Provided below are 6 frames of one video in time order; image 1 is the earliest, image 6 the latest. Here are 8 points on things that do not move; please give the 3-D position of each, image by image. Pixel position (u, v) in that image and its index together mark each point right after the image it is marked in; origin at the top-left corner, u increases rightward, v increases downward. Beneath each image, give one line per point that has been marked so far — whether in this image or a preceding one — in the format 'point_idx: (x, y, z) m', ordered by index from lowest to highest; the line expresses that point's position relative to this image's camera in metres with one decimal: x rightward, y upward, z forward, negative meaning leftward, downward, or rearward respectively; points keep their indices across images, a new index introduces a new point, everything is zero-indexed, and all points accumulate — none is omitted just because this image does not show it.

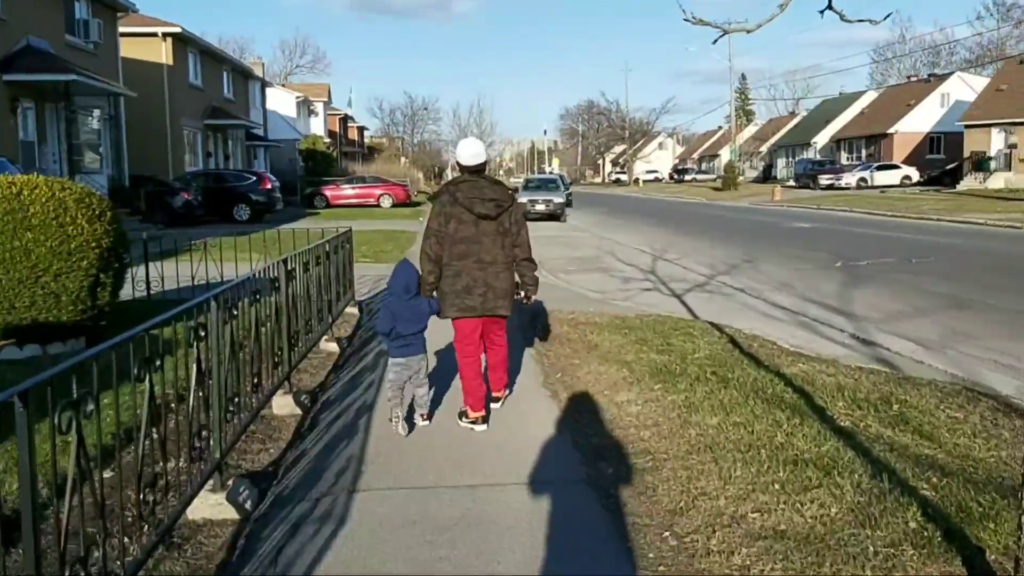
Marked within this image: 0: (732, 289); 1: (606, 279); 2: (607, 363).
0: (+3.4, 0.0, +14.2) m
1: (+1.6, +0.2, +15.7) m
2: (+0.8, -0.6, +7.7) m
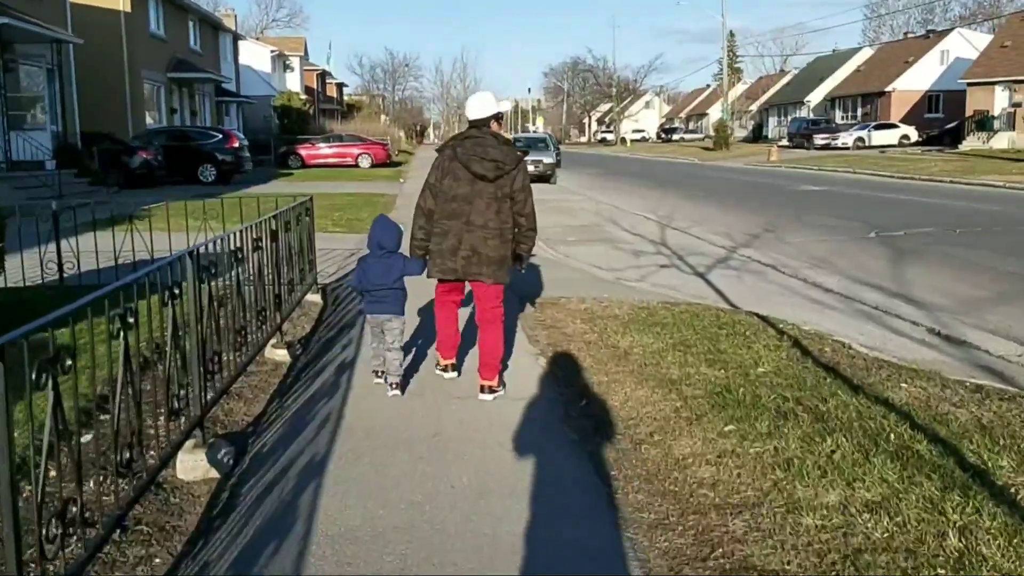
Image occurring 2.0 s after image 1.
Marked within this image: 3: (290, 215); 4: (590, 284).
0: (+3.3, +0.3, +12.3) m
1: (+1.5, +0.6, +13.7) m
2: (+0.8, -0.6, +5.7) m
3: (-2.0, +0.6, +8.0) m
4: (+0.9, +0.1, +10.4) m
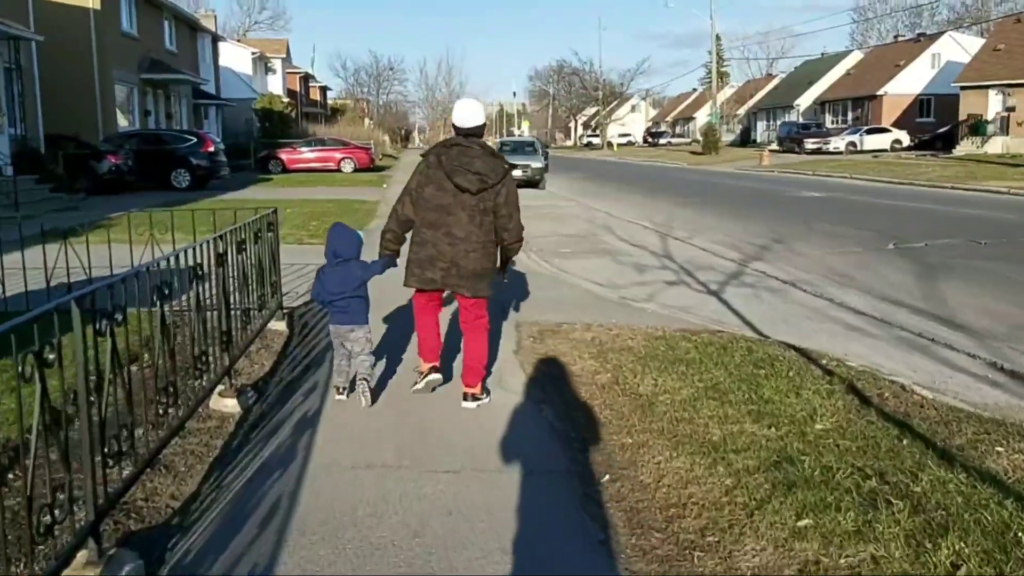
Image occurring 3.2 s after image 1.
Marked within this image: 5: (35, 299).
0: (+3.2, +0.1, +11.2) m
1: (+1.4, +0.3, +12.6) m
2: (+0.8, -0.8, +4.5) m
3: (-2.0, +0.4, +6.8) m
4: (+0.8, -0.2, +9.2) m
5: (-4.1, -0.1, +7.9) m
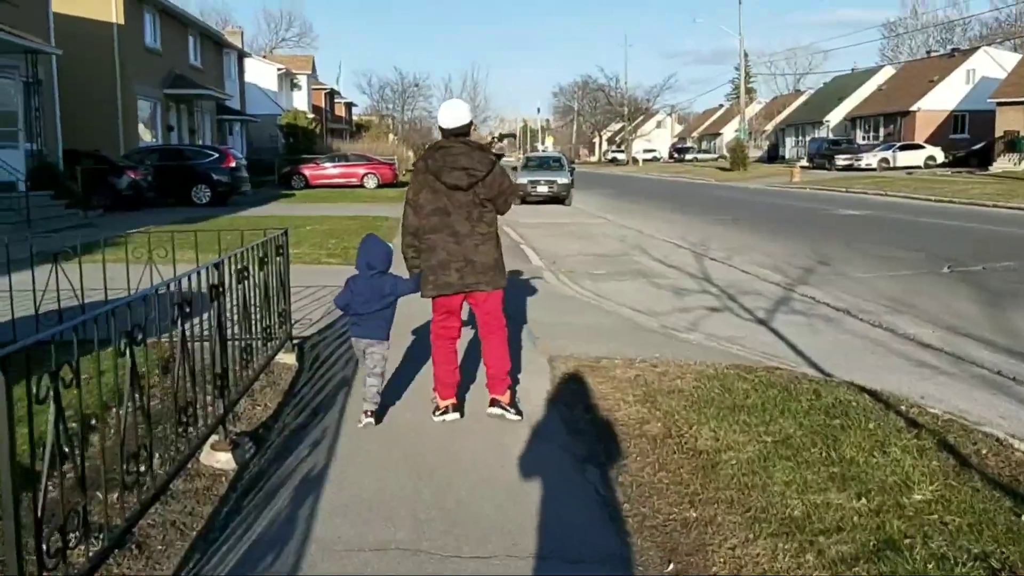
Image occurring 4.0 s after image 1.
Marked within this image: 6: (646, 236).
0: (+3.6, -0.2, +10.3) m
1: (+1.8, 0.0, +11.8) m
2: (+1.0, -1.0, +3.7) m
3: (-1.7, +0.2, +6.1) m
4: (+1.1, -0.4, +8.4) m
5: (-3.9, -0.3, +7.2) m
6: (+2.7, +1.0, +18.2) m
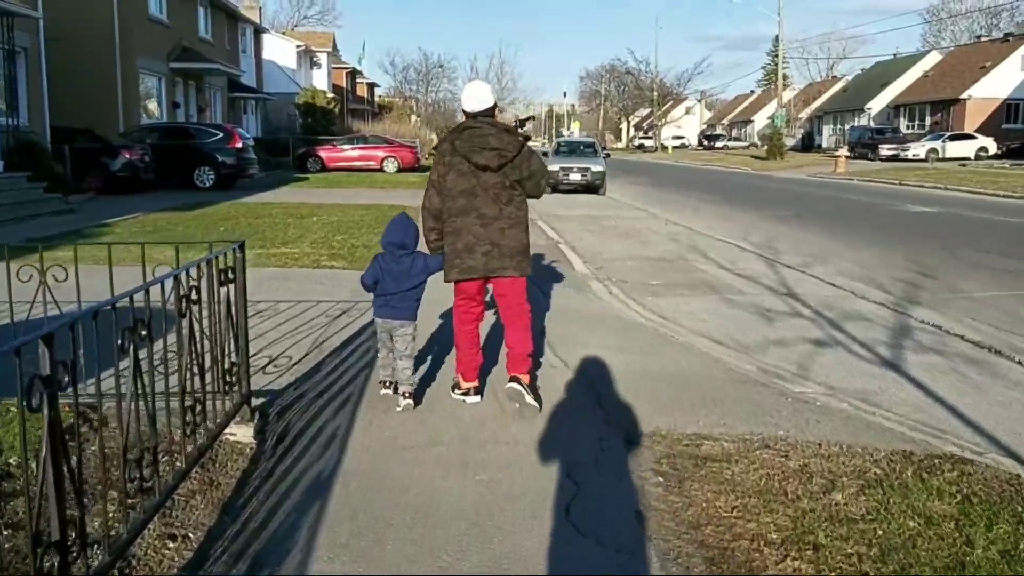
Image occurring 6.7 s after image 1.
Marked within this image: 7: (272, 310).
0: (+4.0, -0.5, +7.9) m
1: (+2.2, -0.2, +9.4) m
2: (+1.2, -1.3, +1.4) m
3: (-1.4, 0.0, +3.8) m
4: (+1.4, -0.7, +6.1) m
5: (-3.6, -0.5, +5.0) m
6: (+3.3, +0.9, +15.9) m
7: (-2.1, -0.2, +8.1) m
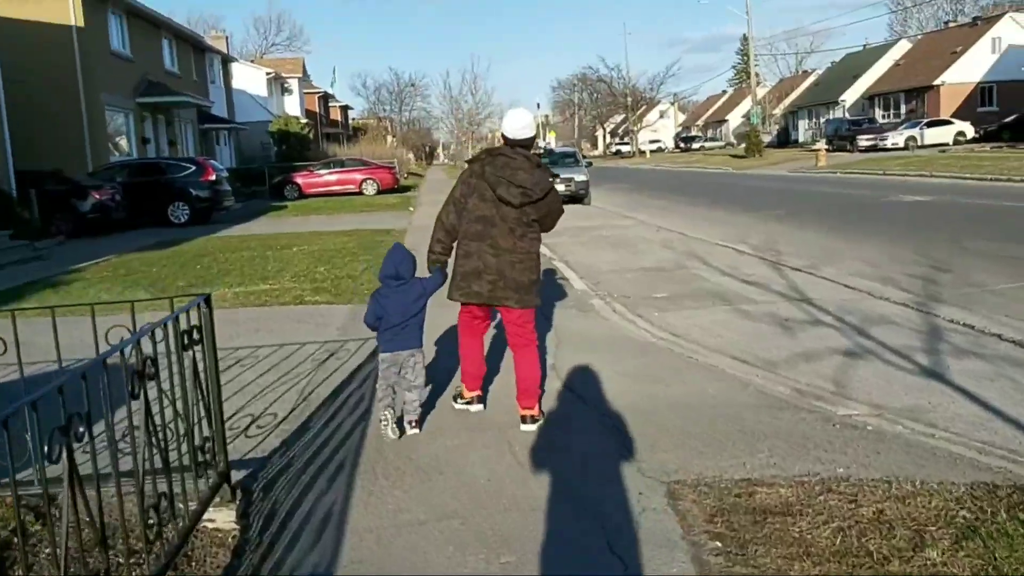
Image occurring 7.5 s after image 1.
0: (+4.0, -0.5, +7.3) m
1: (+2.2, -0.3, +8.8) m
2: (+1.4, -1.4, +0.8) m
3: (-1.4, -0.3, +3.2) m
4: (+1.5, -0.8, +5.5) m
5: (-3.5, -0.9, +4.3) m
6: (+3.1, +0.8, +15.3) m
7: (-2.1, -0.6, +7.4) m
